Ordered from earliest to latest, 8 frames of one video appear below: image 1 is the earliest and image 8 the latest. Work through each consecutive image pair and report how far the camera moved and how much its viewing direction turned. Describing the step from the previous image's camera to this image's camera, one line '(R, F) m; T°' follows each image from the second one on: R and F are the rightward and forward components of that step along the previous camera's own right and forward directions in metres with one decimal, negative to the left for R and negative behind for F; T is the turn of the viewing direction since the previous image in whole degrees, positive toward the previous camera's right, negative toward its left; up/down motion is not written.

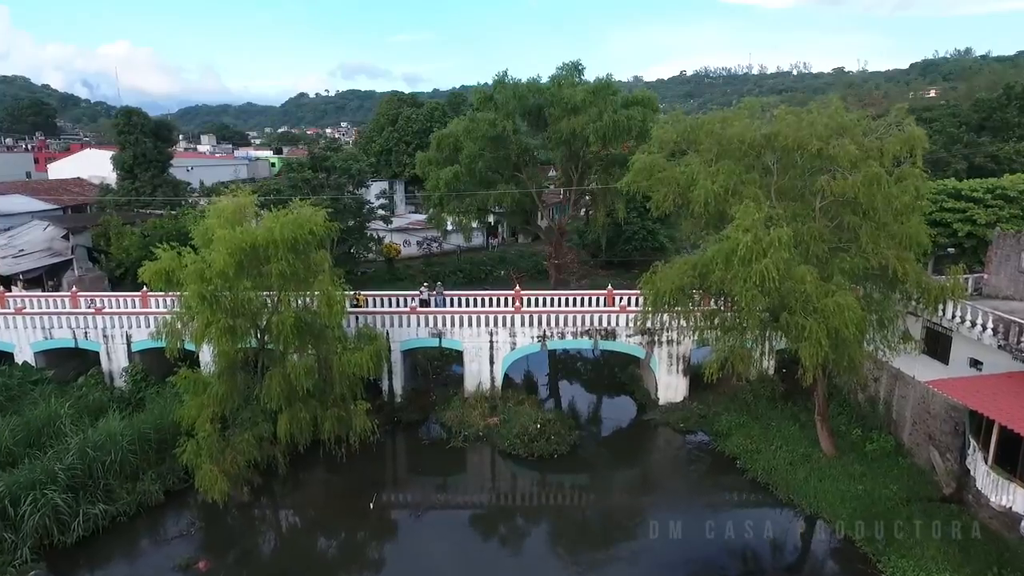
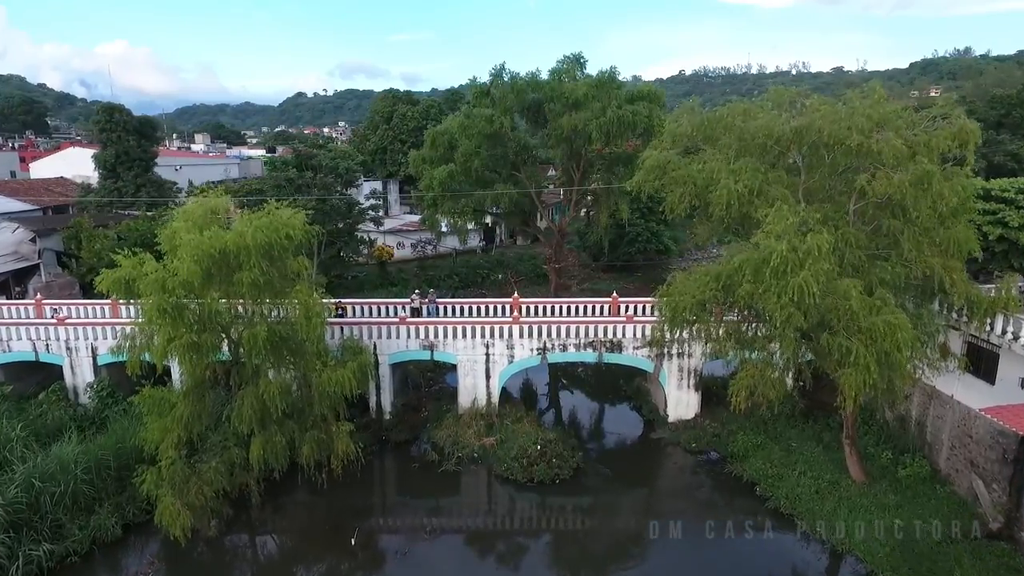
(0.0, +1.4) m; 0°
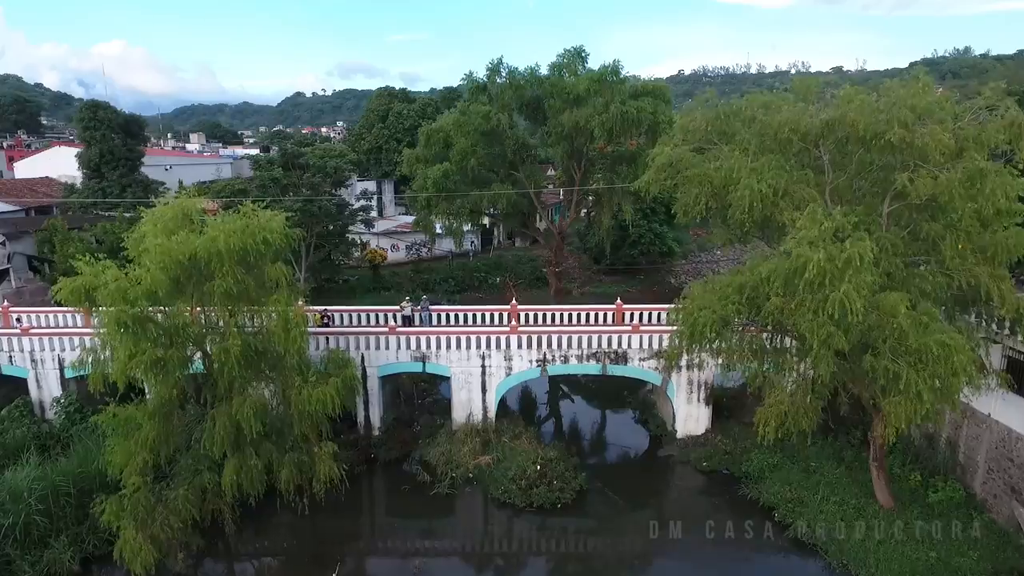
(0.0, +1.1) m; 0°
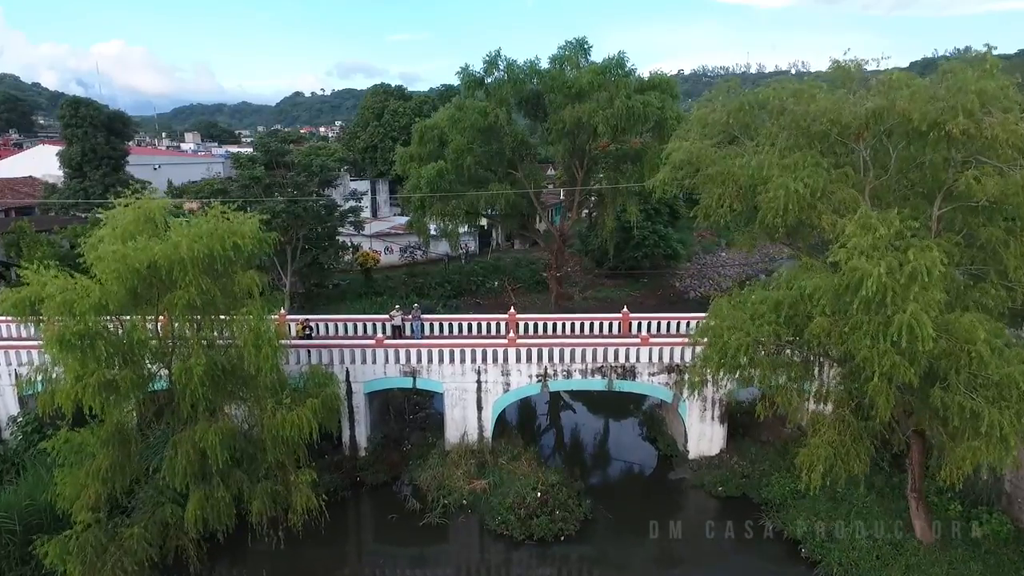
(0.0, +1.3) m; 0°
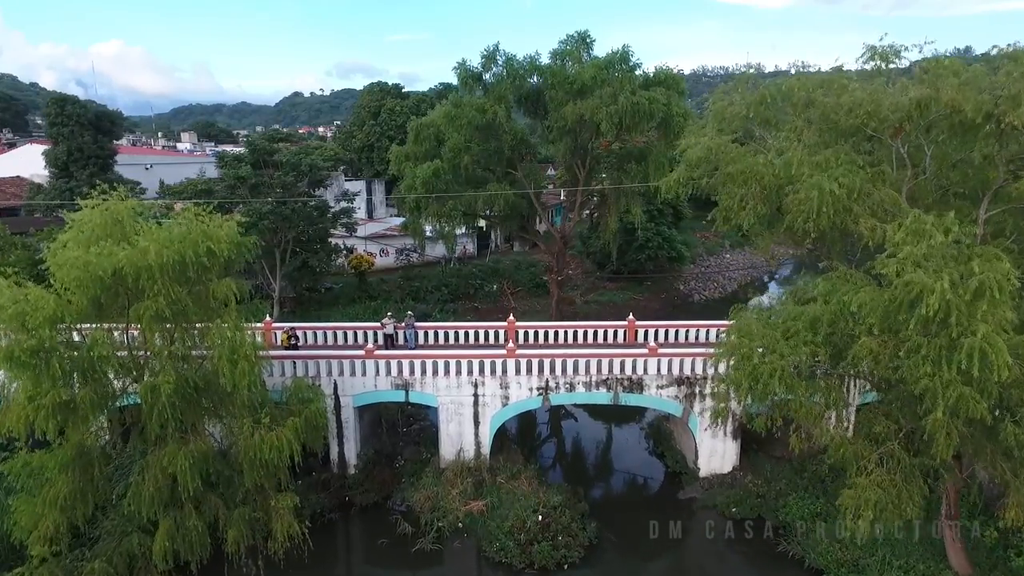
(0.0, +0.9) m; 0°
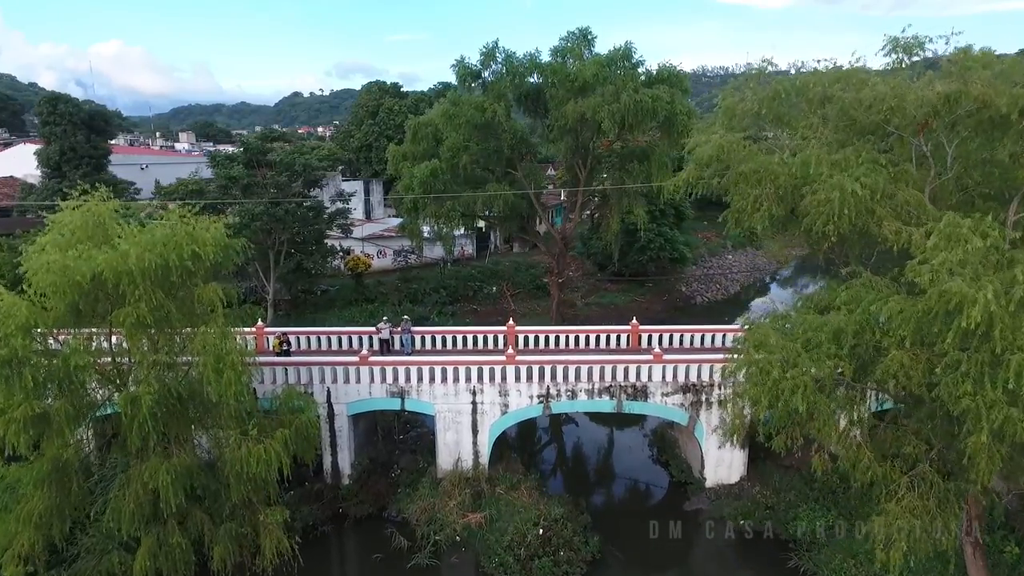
(0.0, +0.5) m; 0°
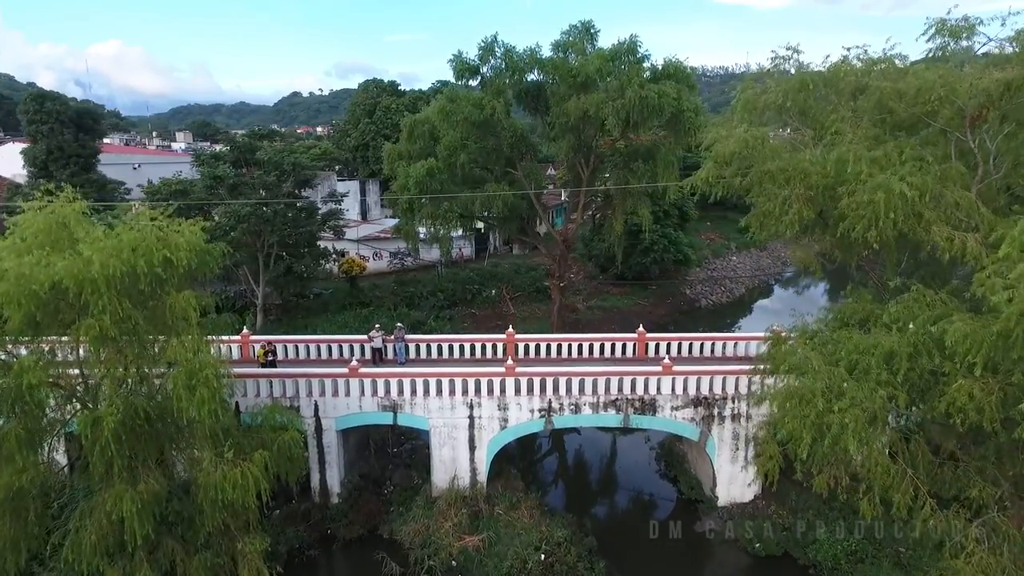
(0.0, +0.8) m; 0°
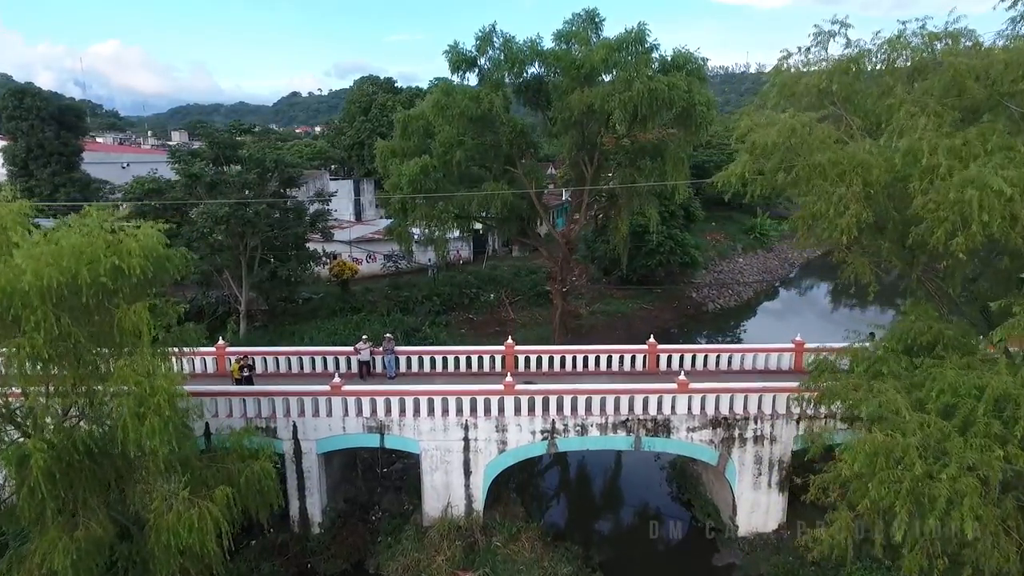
(0.0, +1.2) m; 0°
